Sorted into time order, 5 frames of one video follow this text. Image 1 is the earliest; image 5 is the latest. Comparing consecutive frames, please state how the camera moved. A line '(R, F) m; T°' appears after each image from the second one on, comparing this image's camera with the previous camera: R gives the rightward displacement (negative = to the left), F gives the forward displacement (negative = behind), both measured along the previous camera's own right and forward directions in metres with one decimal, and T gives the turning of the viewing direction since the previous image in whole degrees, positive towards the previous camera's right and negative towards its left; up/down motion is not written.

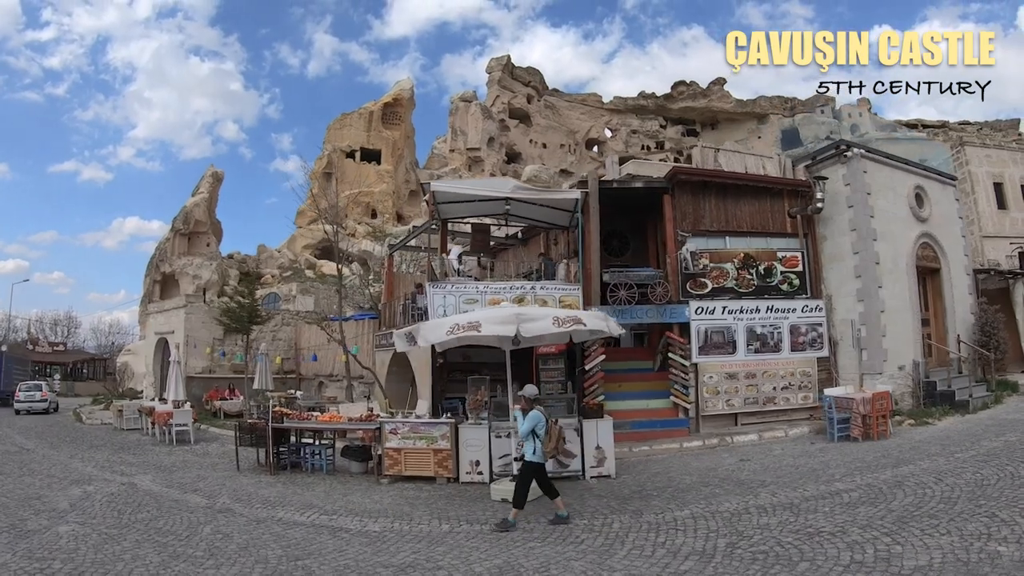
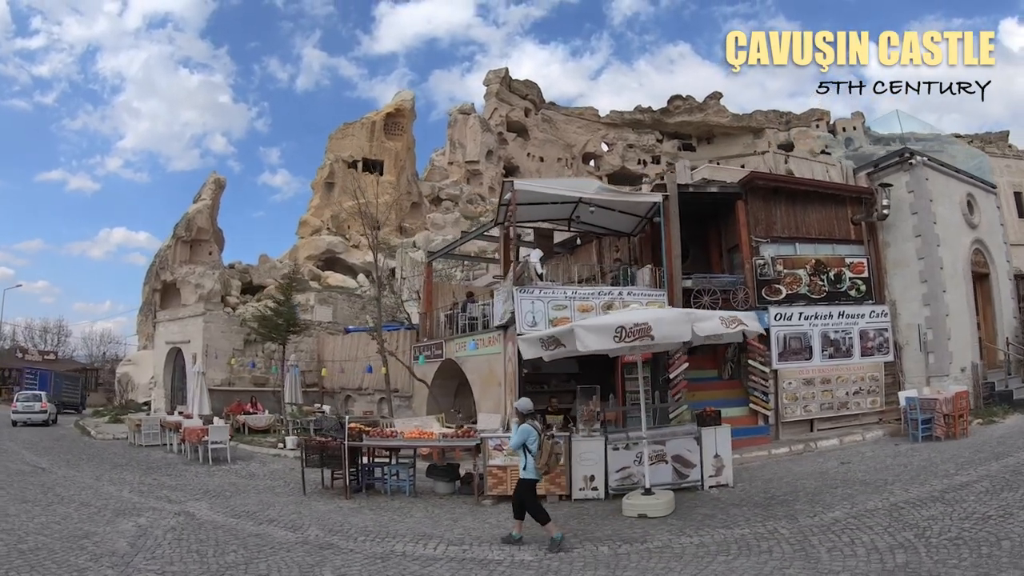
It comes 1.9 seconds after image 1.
(-2.2, +0.2) m; +3°
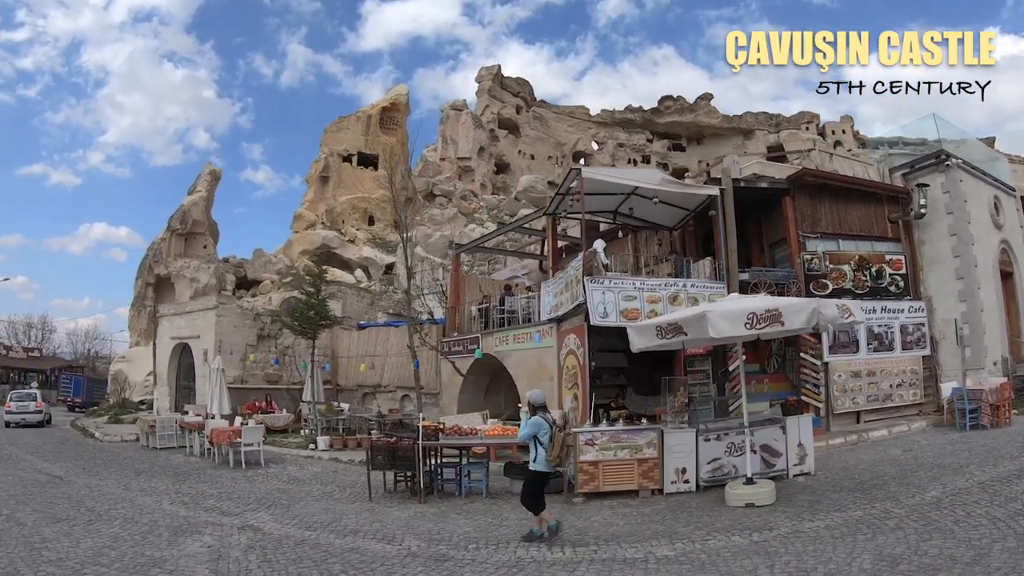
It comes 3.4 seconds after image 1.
(-1.8, +0.1) m; +3°
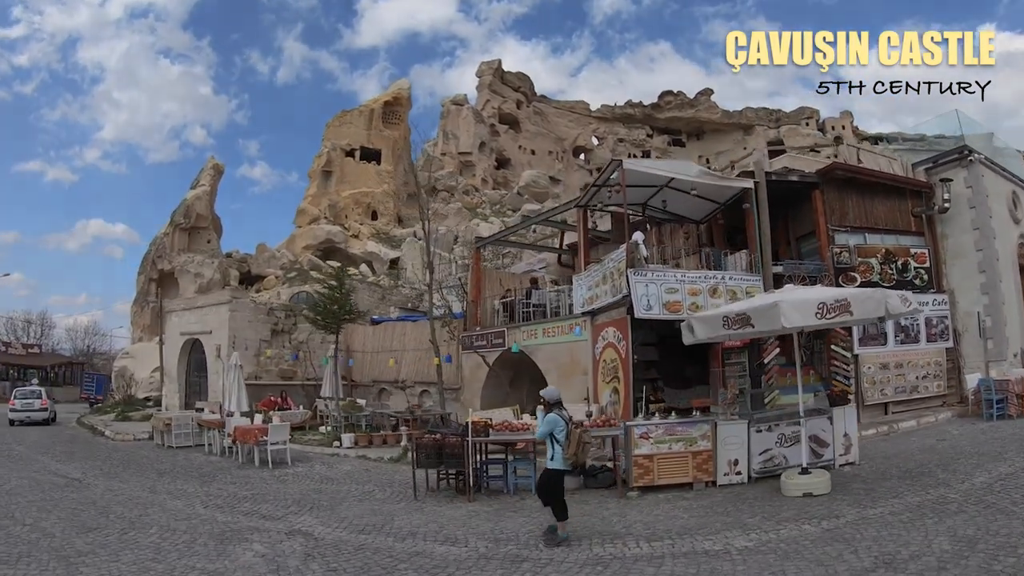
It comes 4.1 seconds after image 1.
(-1.0, -0.1) m; +1°
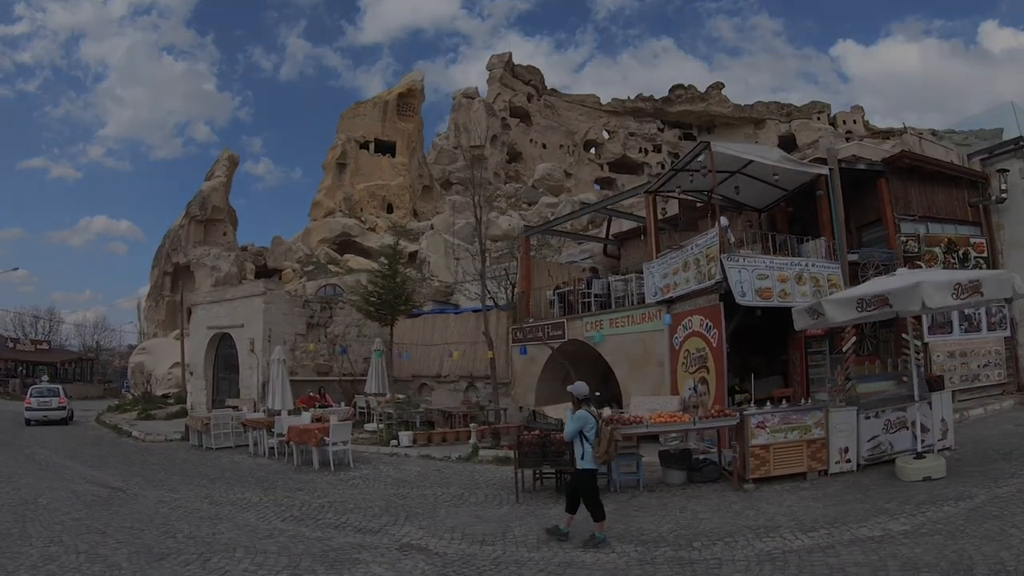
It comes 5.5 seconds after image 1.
(-1.9, -0.1) m; +1°
